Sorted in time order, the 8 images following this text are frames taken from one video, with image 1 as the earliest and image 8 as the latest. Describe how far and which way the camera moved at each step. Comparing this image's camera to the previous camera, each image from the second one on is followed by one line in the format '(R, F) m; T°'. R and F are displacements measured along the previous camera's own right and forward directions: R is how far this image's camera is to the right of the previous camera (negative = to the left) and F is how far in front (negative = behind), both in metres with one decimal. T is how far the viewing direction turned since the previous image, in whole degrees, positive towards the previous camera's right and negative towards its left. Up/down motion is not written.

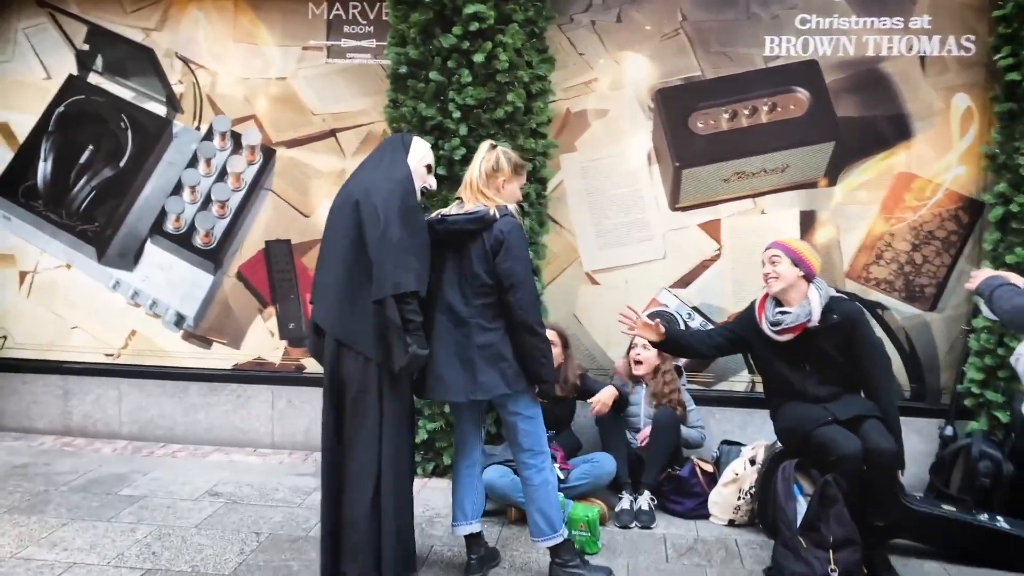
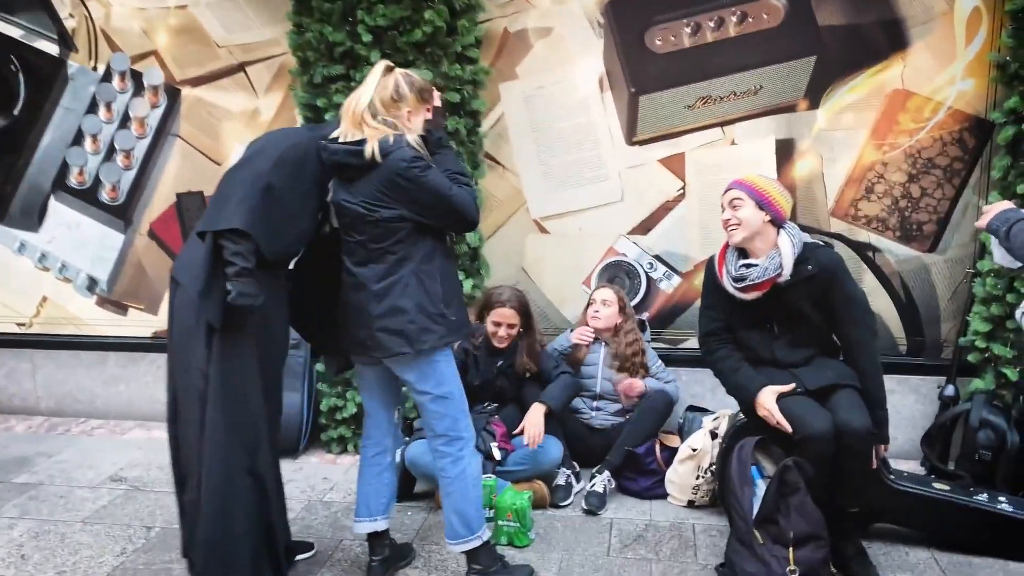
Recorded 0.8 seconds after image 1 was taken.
(+0.5, +0.6) m; -2°
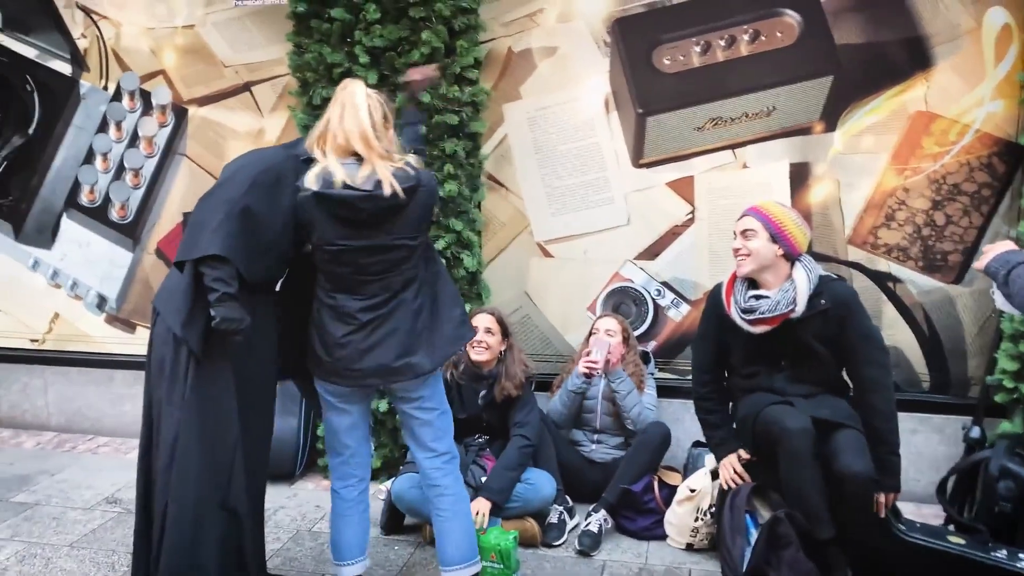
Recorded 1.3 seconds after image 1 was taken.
(+0.2, +0.1) m; -3°
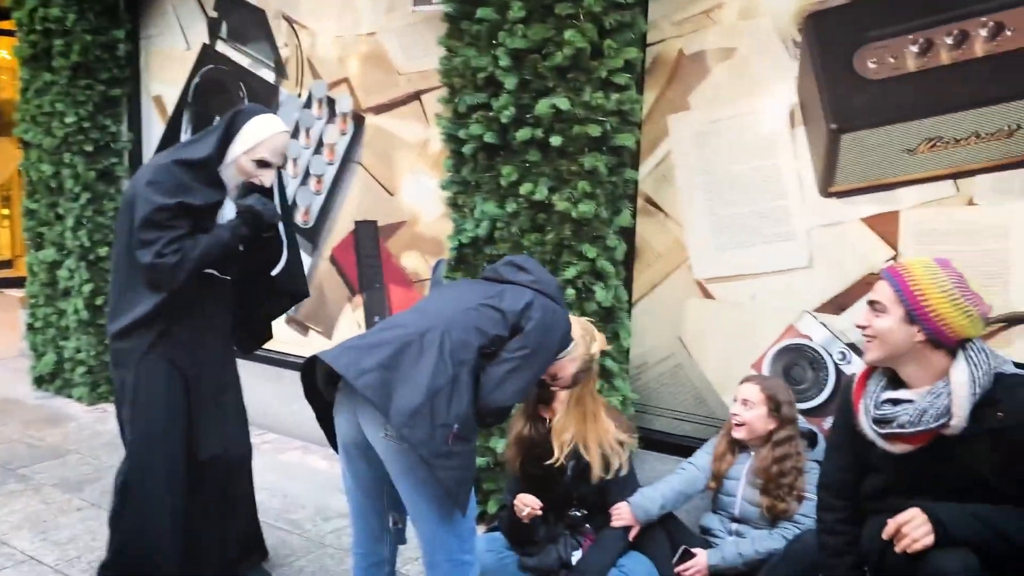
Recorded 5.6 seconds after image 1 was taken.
(+0.6, +0.6) m; -20°
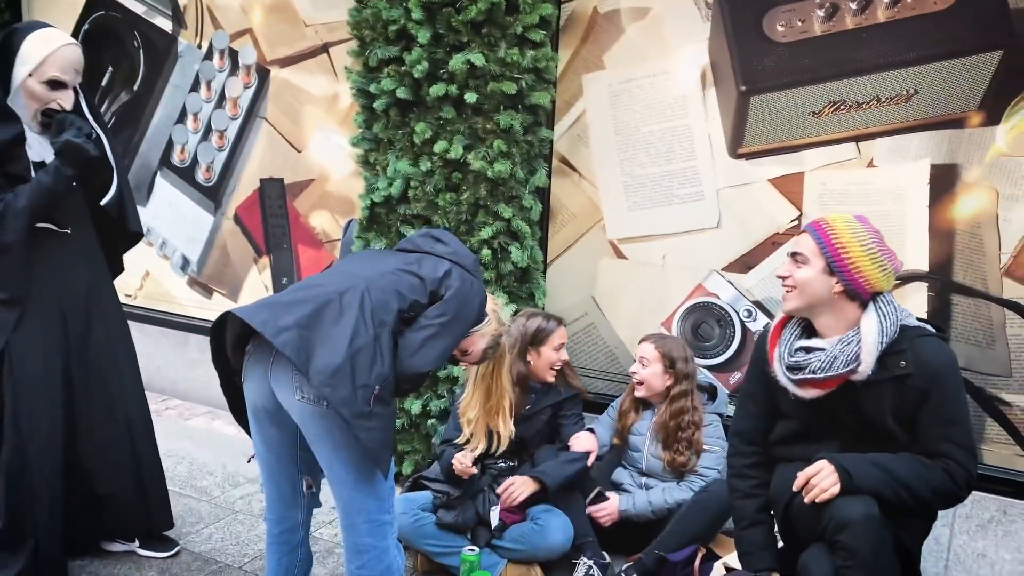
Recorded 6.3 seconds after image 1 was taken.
(0.0, 0.0) m; +6°
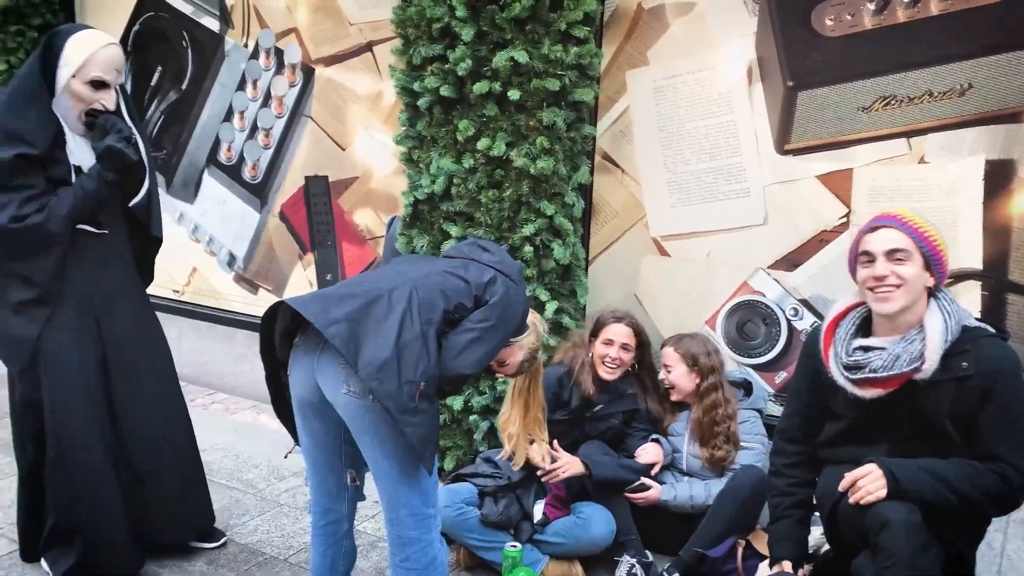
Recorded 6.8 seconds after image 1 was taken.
(0.0, 0.0) m; -3°
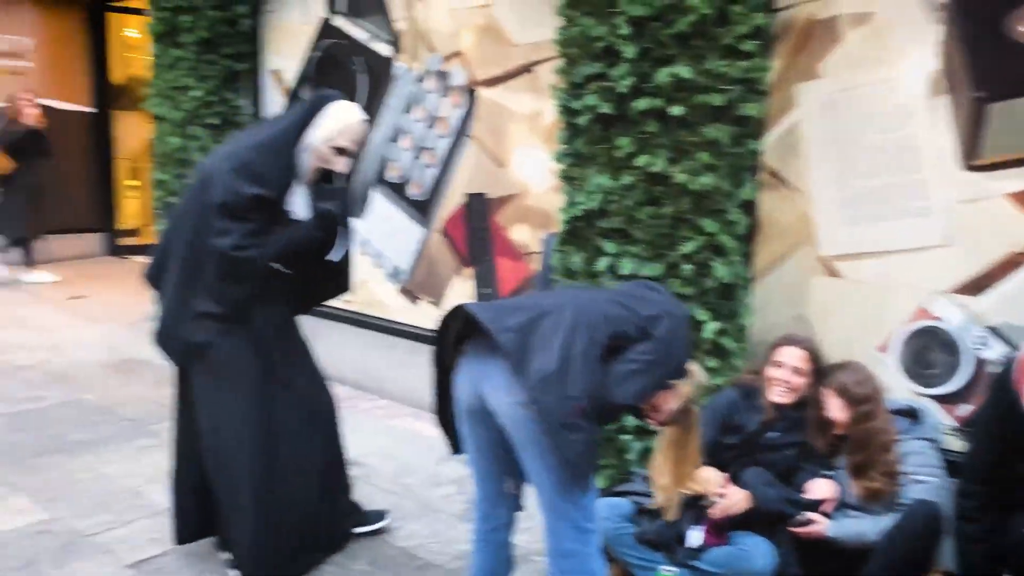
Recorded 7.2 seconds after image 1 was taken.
(0.0, 0.0) m; -10°
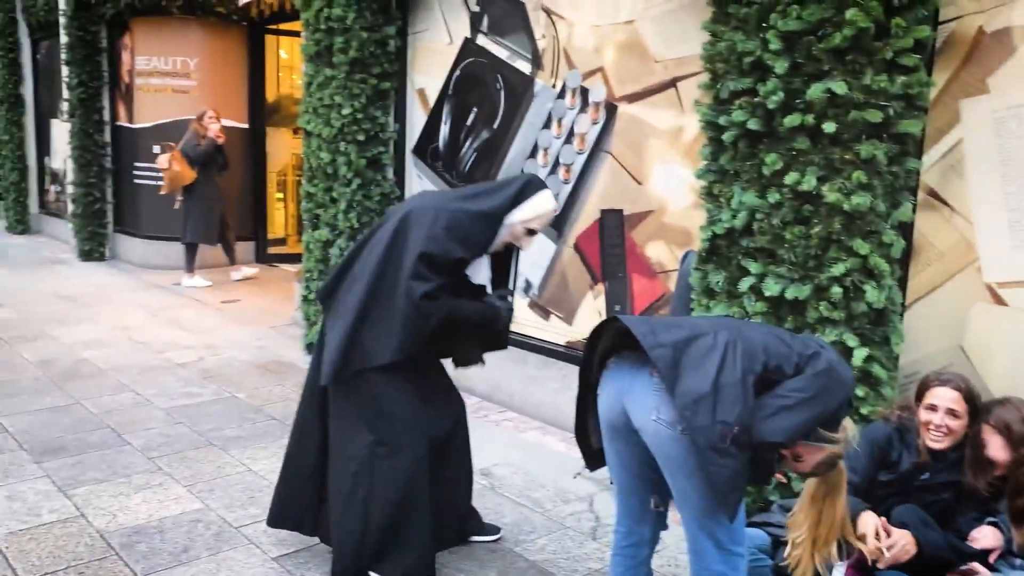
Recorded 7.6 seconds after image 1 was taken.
(-0.1, 0.0) m; -8°
